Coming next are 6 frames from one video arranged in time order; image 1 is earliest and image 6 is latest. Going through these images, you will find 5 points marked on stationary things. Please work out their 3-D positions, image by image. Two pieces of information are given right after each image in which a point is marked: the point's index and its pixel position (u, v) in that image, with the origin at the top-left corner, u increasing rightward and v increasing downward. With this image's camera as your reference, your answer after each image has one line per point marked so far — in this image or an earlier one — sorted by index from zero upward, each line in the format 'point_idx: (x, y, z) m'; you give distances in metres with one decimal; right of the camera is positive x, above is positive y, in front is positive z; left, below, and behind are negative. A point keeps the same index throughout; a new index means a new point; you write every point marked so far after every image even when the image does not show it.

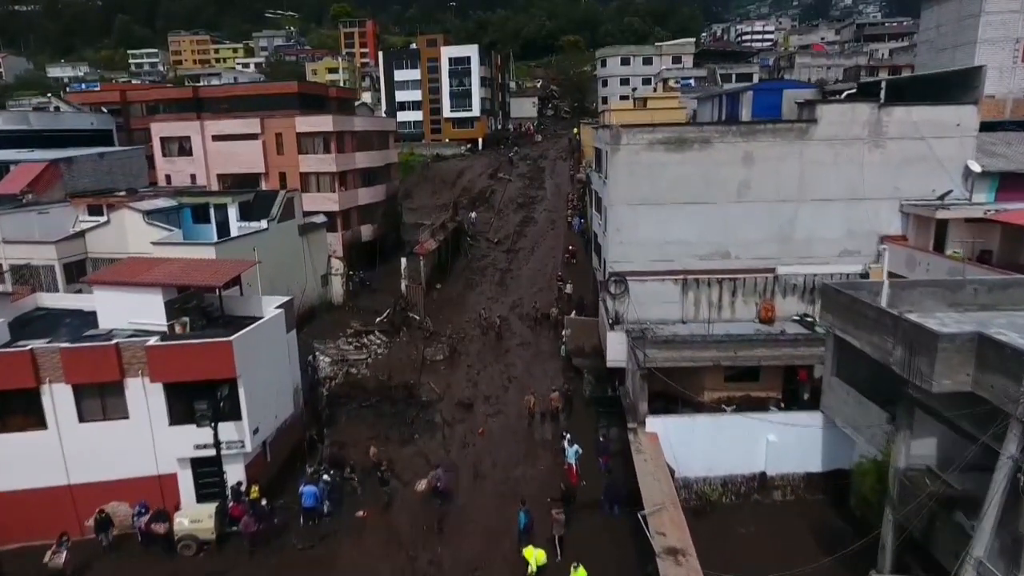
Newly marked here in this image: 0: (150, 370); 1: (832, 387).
0: (-9.1, -2.1, +16.4) m
1: (+8.2, -2.5, +16.6) m
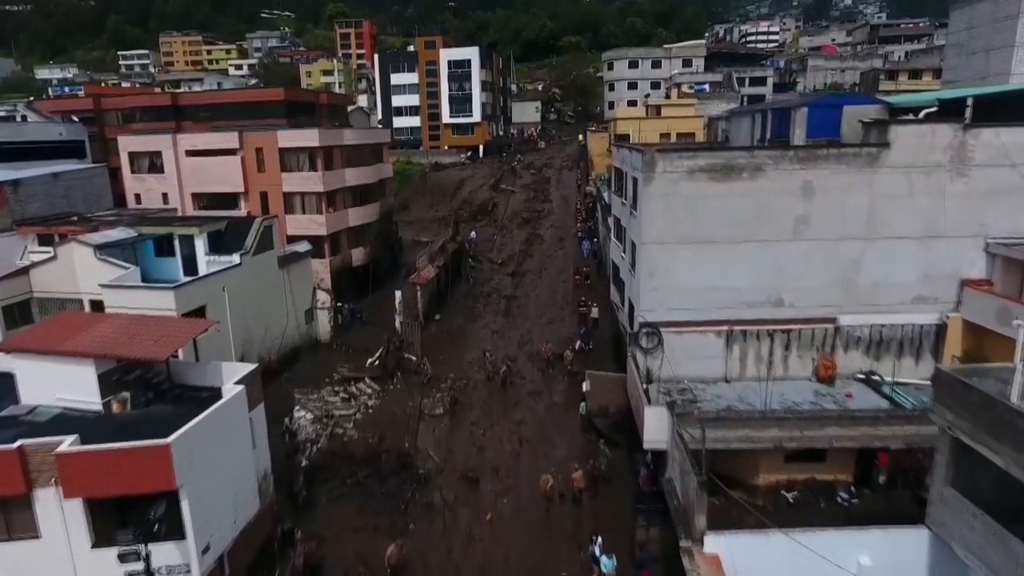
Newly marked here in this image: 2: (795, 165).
0: (-8.7, -3.8, +12.6) m
1: (+8.6, -4.2, +12.9) m
2: (+8.4, +3.6, +19.4) m
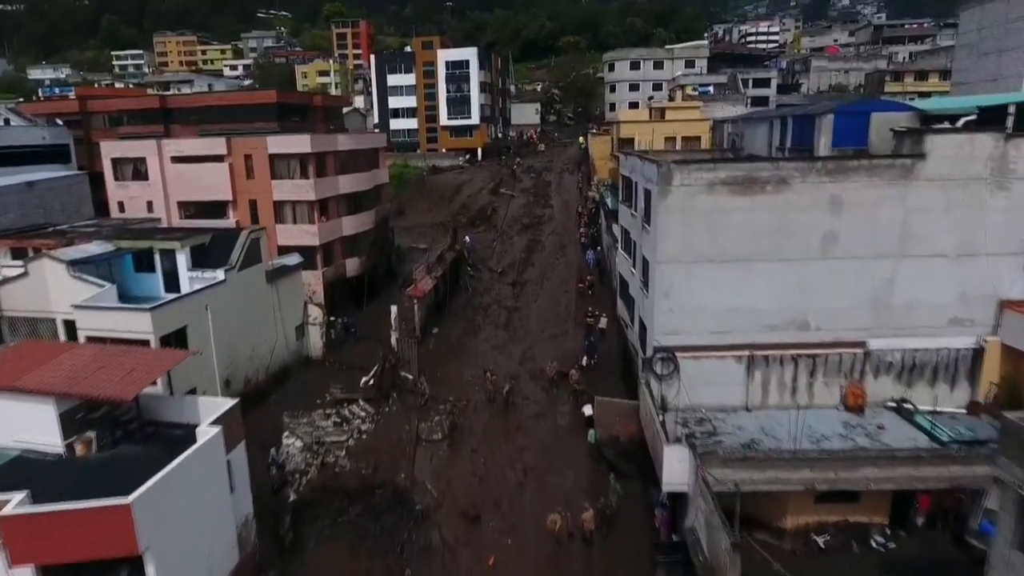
0: (-8.5, -4.4, +11.1) m
1: (+8.8, -4.8, +11.4) m
2: (+8.5, +3.0, +17.9) m
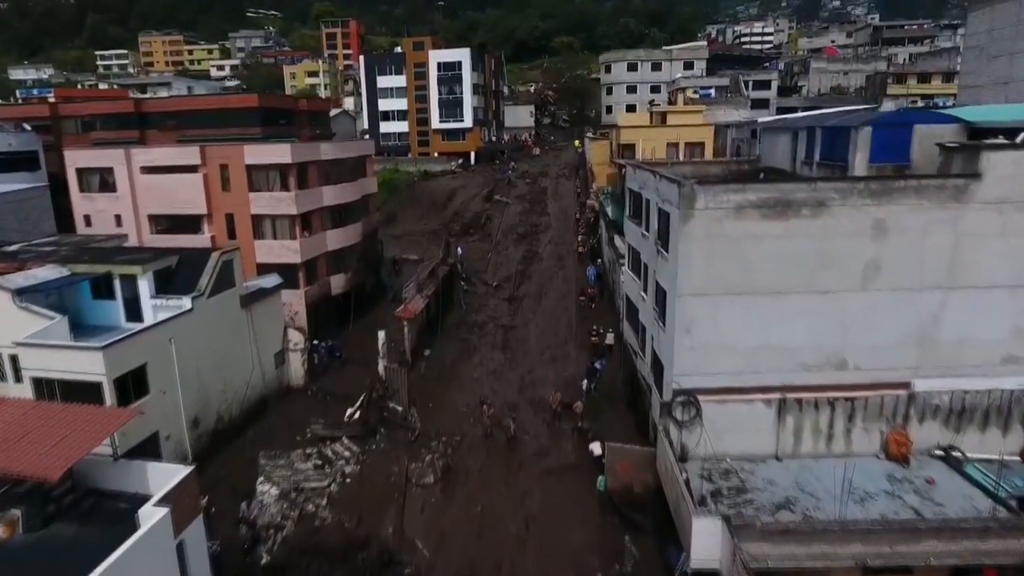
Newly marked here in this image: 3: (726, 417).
0: (-8.4, -5.3, +8.8) m
1: (+8.9, -5.7, +9.3) m
2: (+8.5, +2.1, +15.8) m
3: (+5.5, -3.3, +16.8) m
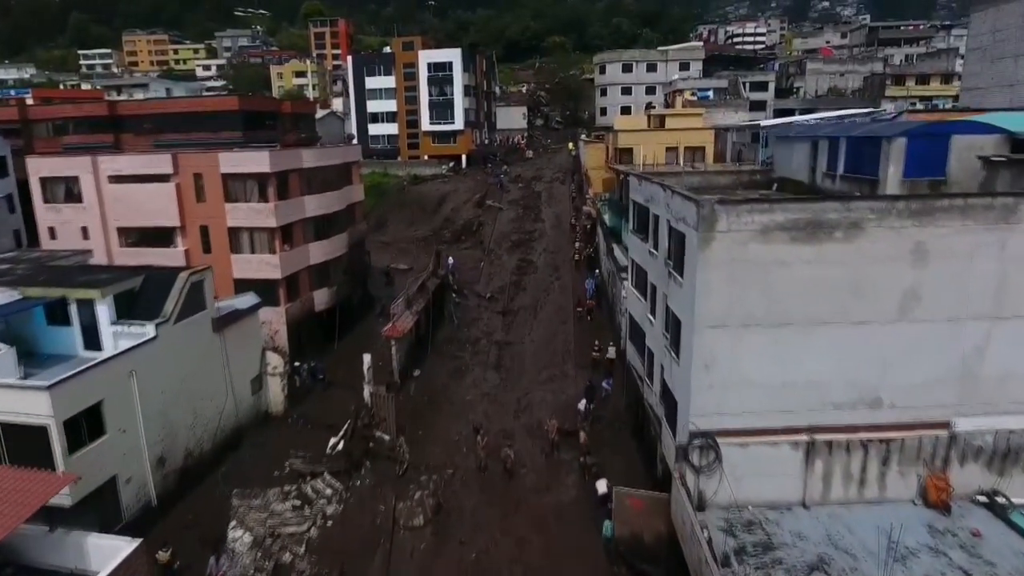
0: (-8.3, -6.1, +6.9) m
1: (+8.9, -6.4, +7.7) m
2: (+8.5, +1.4, +14.1) m
3: (+5.4, -4.0, +15.1) m
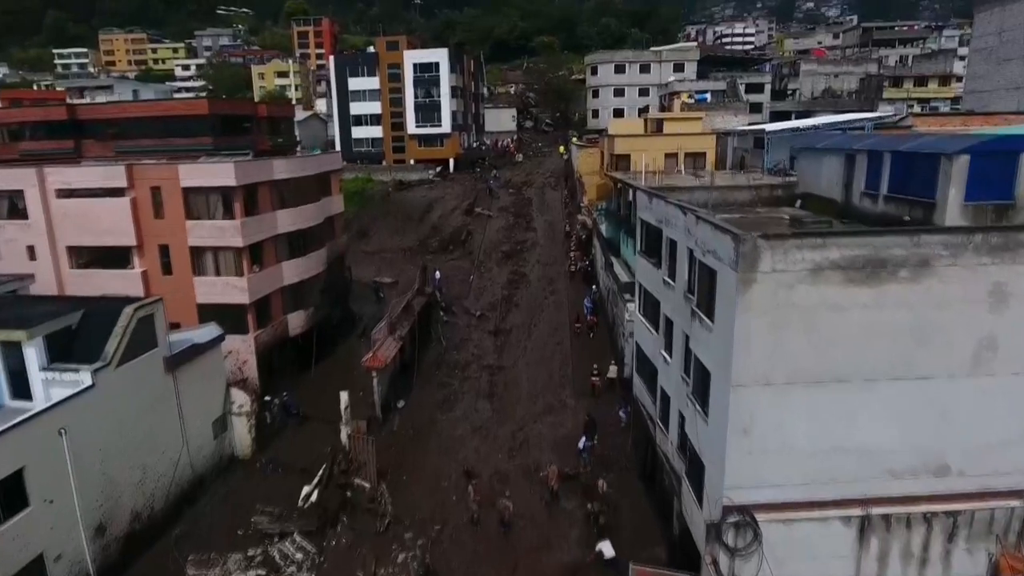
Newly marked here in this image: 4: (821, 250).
0: (-8.1, -7.1, +4.2) m
1: (+9.1, -7.3, +5.3) m
2: (+8.5, +0.5, +11.8) m
3: (+5.4, -4.9, +12.7) m
4: (+5.5, +0.7, +11.6) m
